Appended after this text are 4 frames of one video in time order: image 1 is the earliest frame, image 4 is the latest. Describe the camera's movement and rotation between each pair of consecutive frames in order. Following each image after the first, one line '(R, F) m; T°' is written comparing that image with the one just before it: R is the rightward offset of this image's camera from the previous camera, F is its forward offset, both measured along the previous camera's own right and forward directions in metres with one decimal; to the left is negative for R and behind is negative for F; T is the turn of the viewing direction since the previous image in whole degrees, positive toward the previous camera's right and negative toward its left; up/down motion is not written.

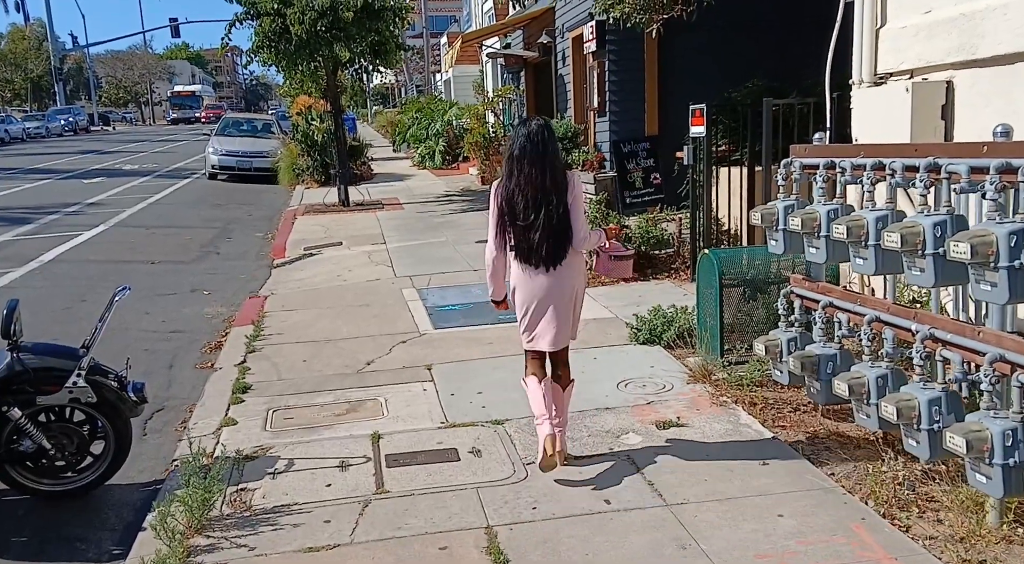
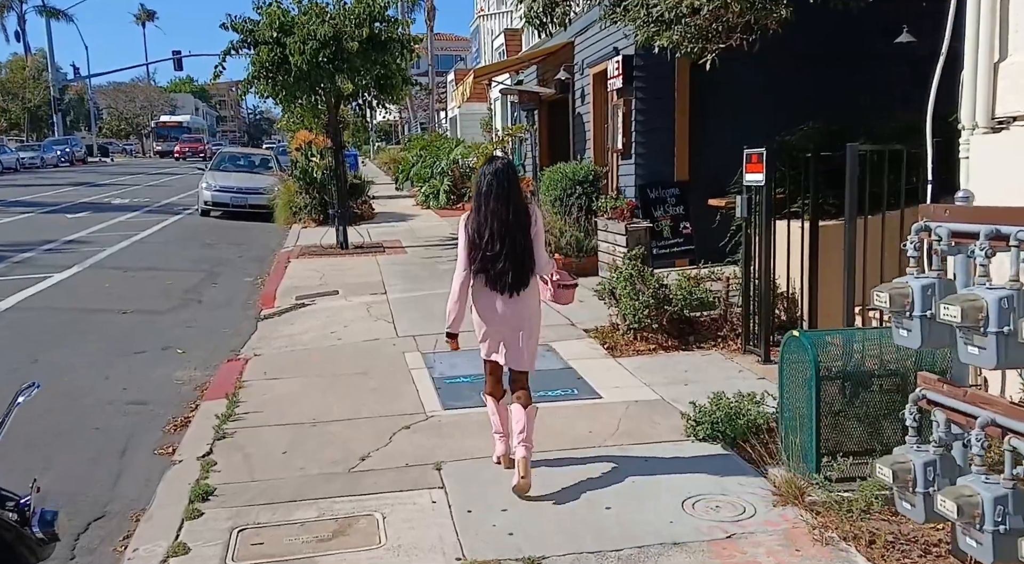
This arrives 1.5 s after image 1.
(-0.2, +1.4) m; 0°
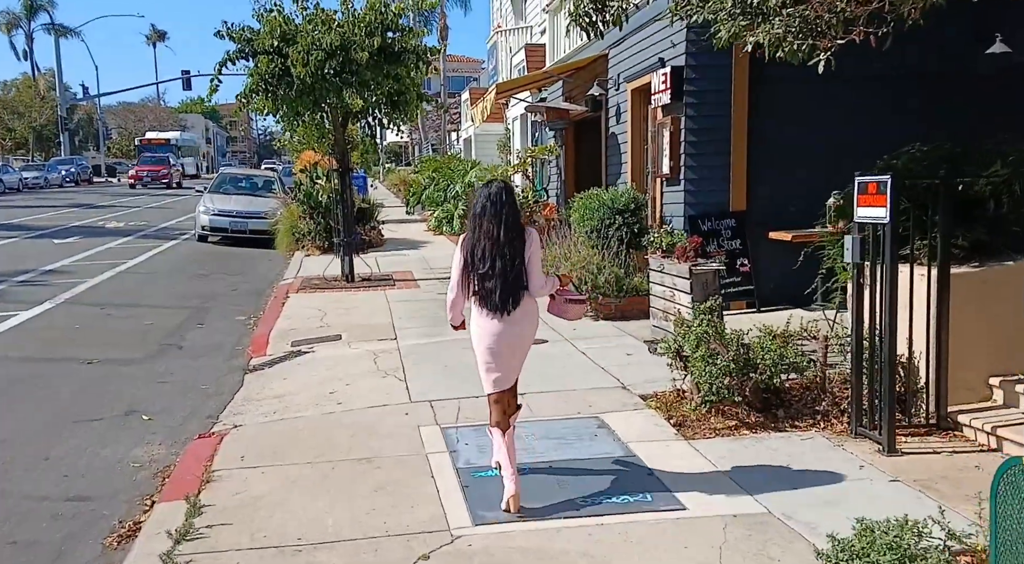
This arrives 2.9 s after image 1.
(-0.2, +1.8) m; 0°
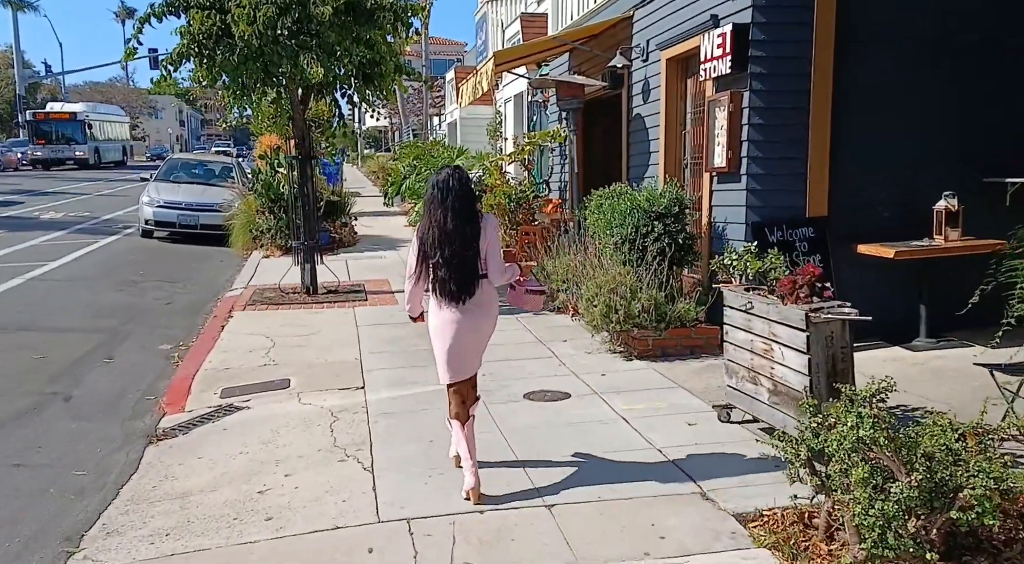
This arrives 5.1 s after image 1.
(-0.2, +2.8) m; +1°
